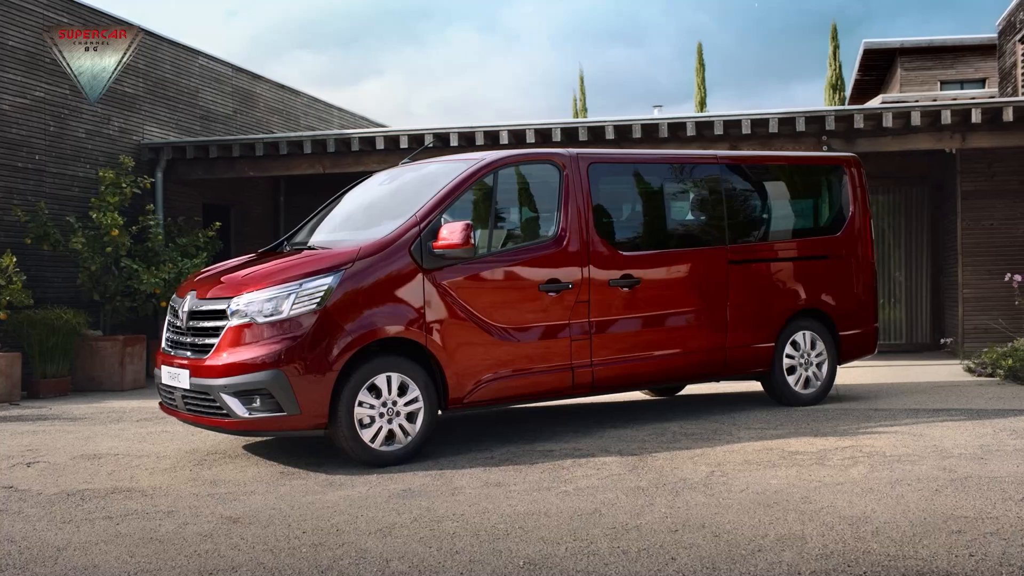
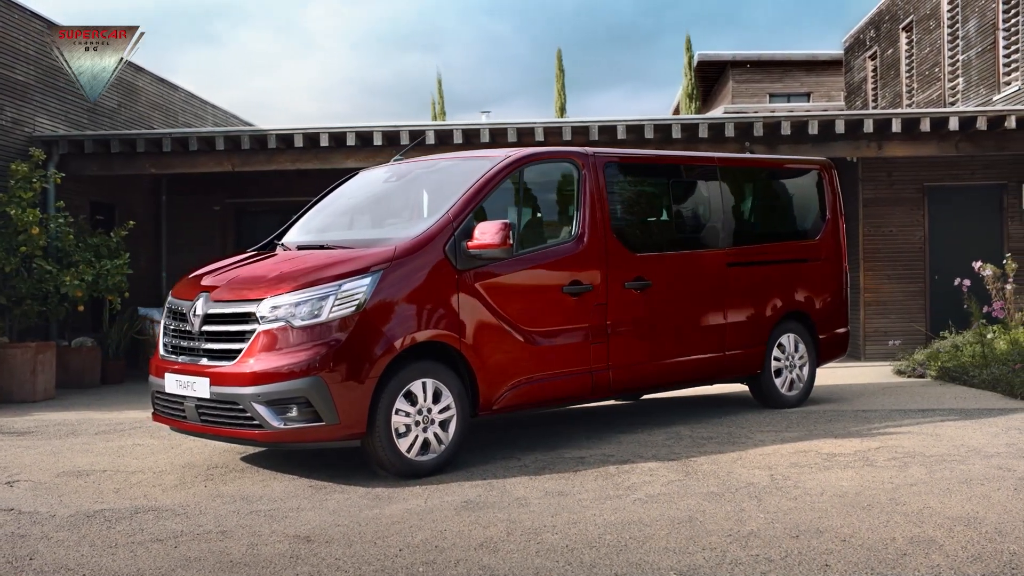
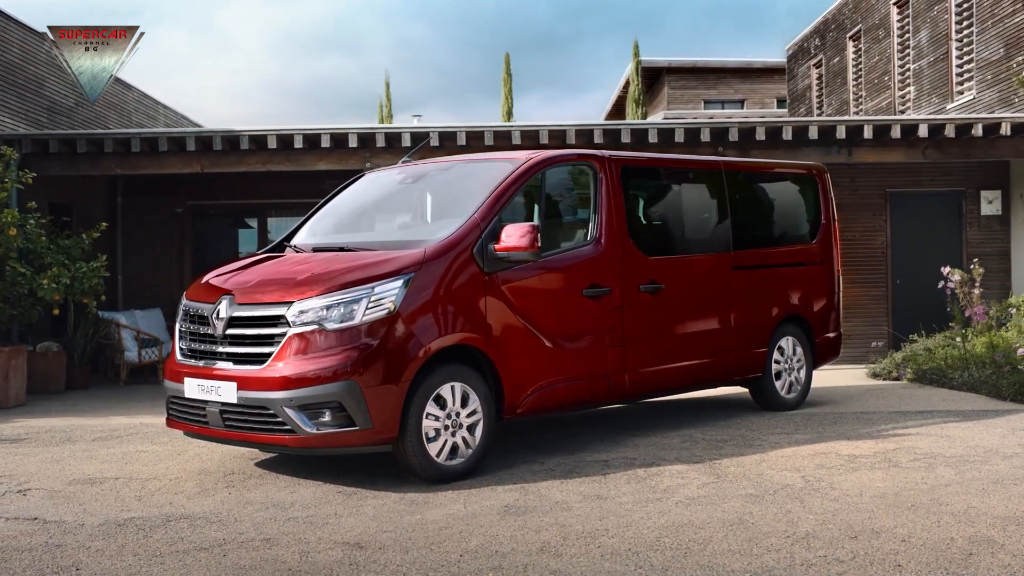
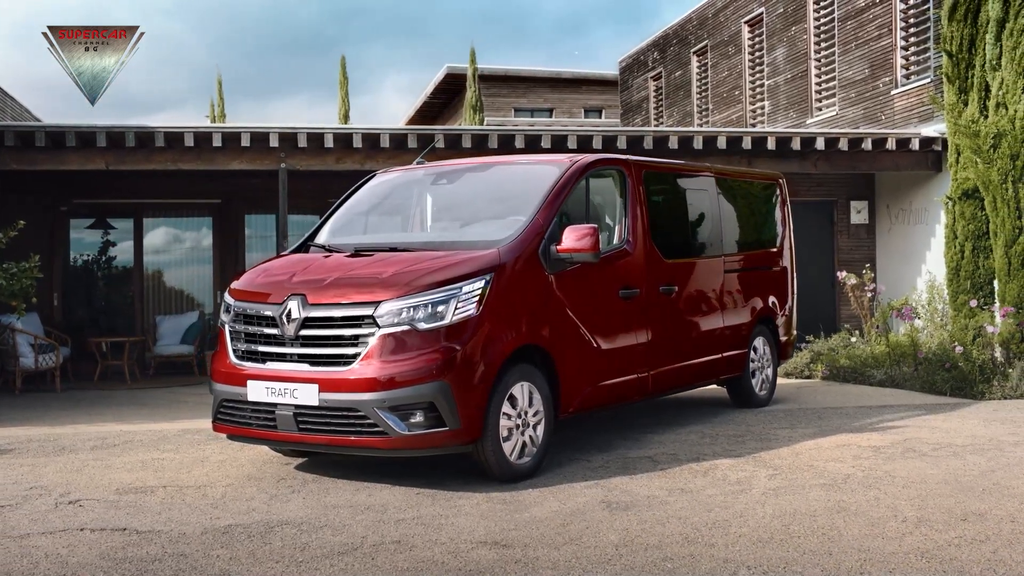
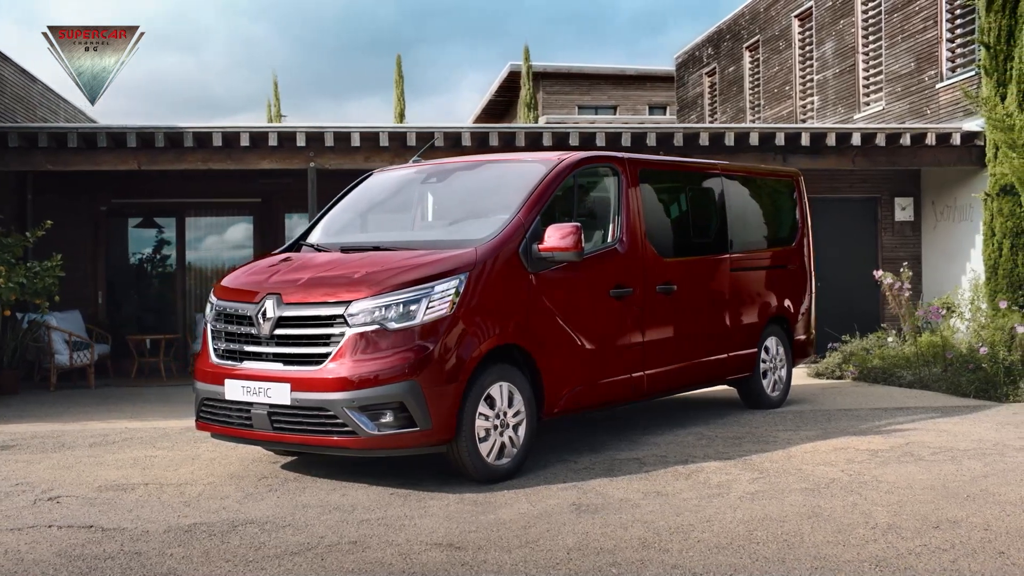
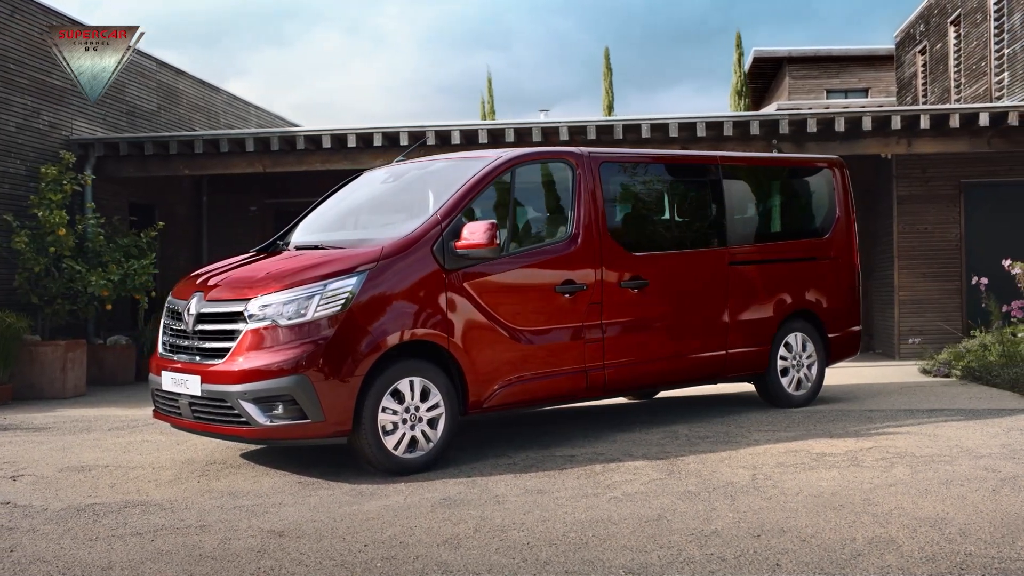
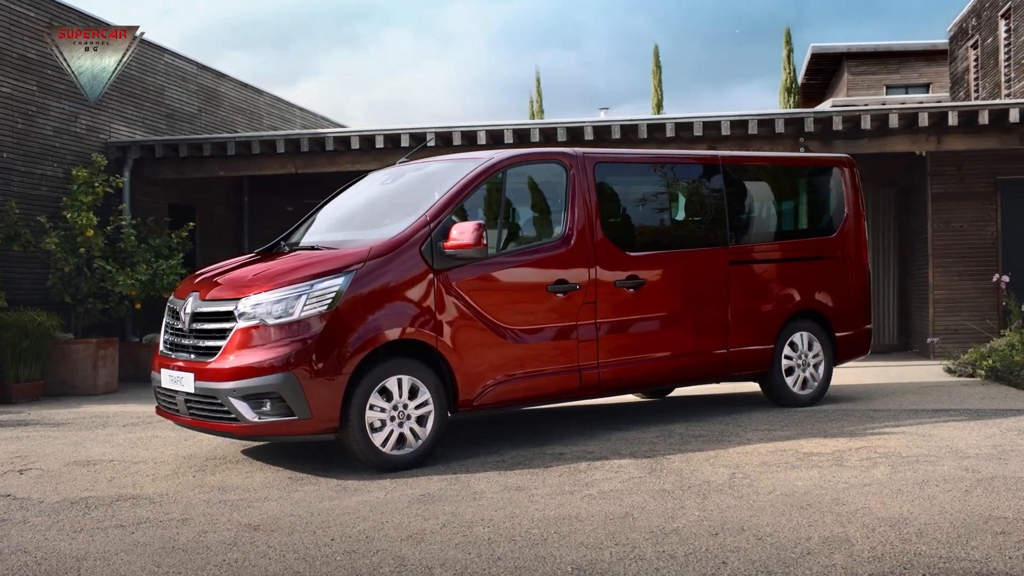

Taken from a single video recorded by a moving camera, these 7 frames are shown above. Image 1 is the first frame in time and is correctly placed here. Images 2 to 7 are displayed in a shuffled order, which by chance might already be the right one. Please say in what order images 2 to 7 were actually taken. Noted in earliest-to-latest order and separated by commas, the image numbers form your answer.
7, 6, 2, 3, 5, 4
